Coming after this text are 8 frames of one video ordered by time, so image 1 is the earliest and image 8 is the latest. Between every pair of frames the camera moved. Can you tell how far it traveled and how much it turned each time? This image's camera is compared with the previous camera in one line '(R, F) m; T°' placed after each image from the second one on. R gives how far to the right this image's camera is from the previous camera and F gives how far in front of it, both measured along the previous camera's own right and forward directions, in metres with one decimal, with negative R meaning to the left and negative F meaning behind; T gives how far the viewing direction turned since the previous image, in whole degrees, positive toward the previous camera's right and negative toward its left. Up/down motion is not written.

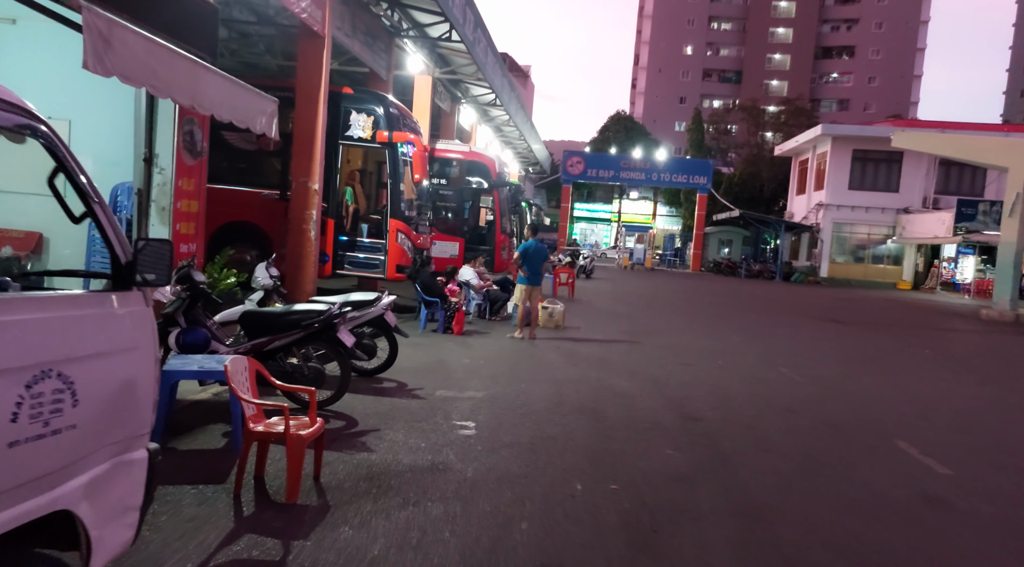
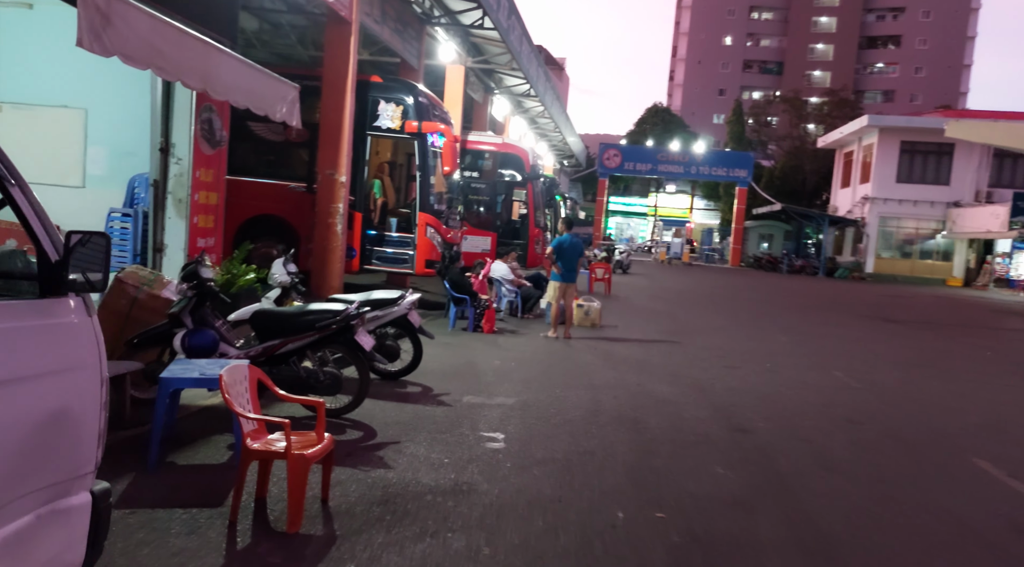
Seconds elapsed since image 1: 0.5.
(0.0, +0.6) m; -2°
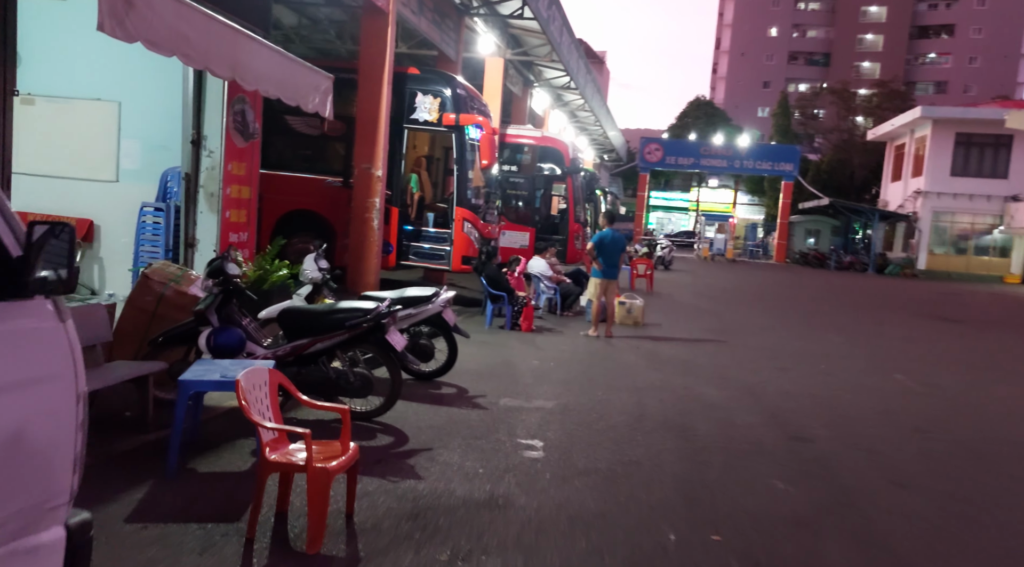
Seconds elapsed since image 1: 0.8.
(0.0, +0.3) m; -3°
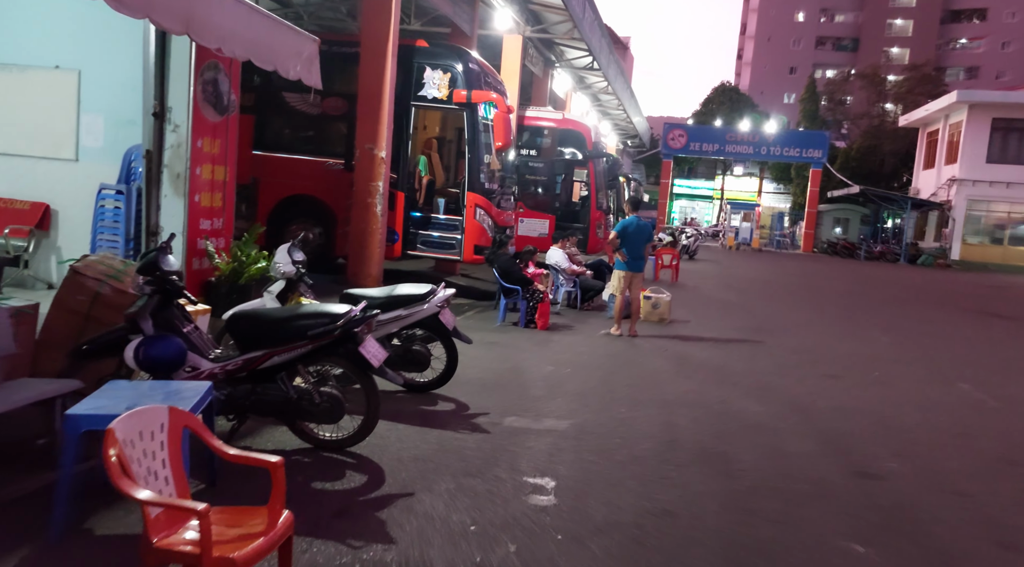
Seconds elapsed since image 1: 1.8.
(+0.1, +1.1) m; -1°
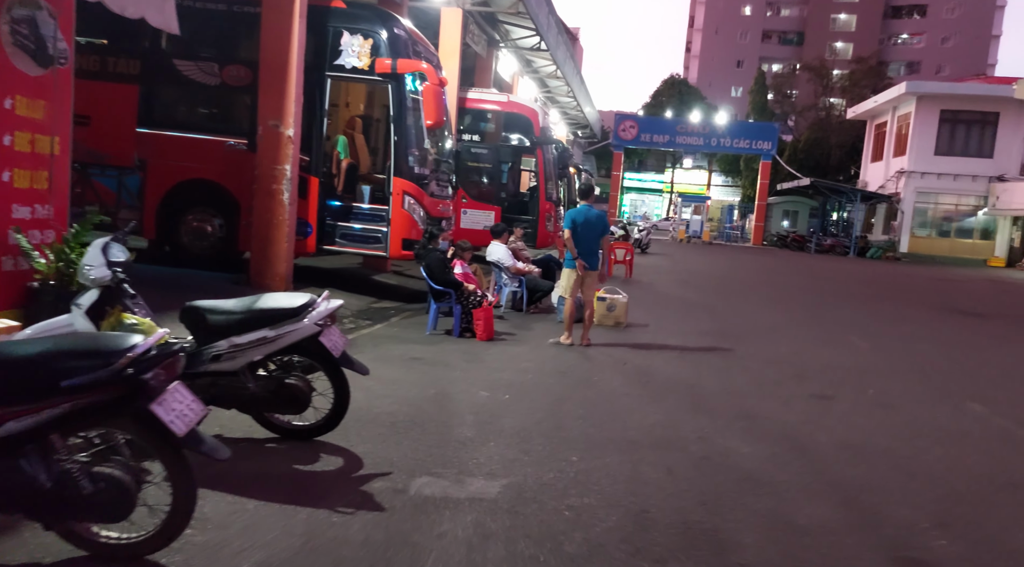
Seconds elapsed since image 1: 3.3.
(+0.2, +1.6) m; +3°
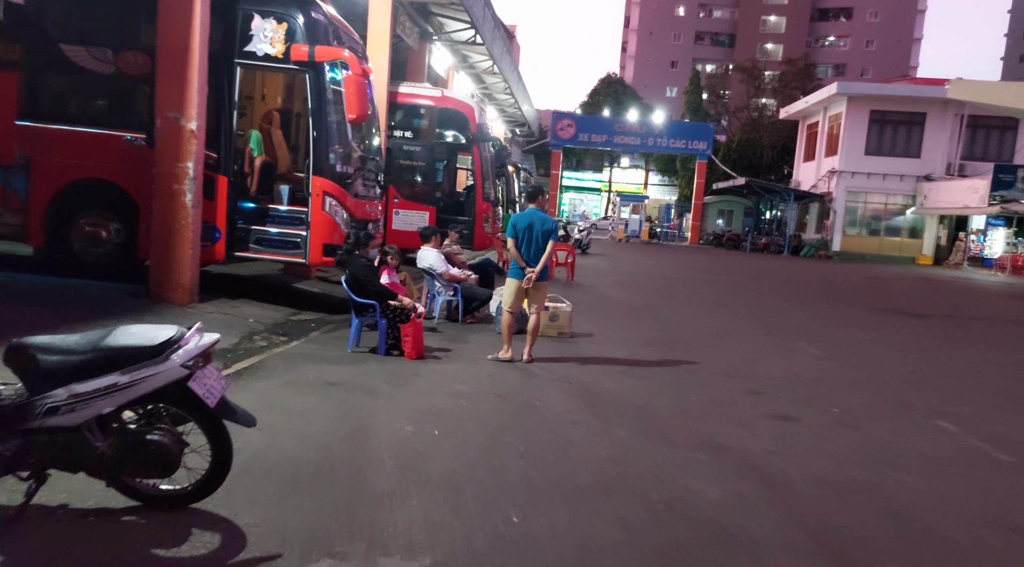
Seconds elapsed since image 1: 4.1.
(+0.1, +0.8) m; +4°
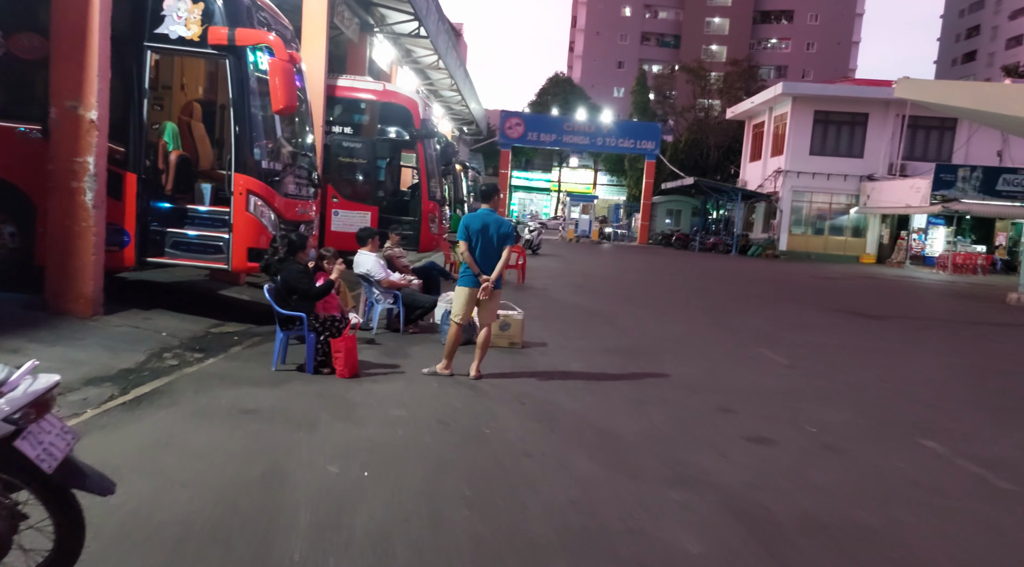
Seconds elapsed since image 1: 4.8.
(0.0, +0.8) m; +3°
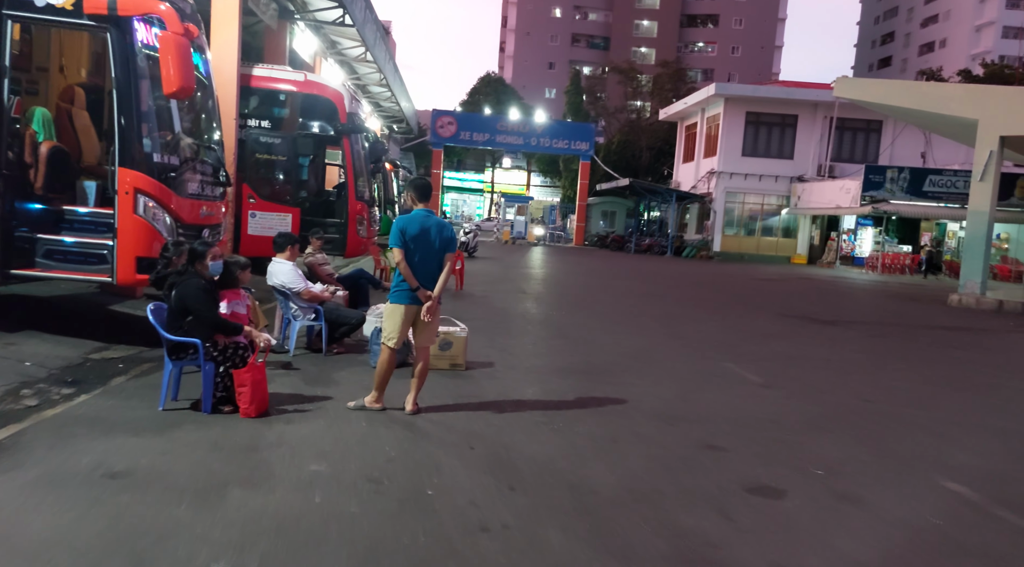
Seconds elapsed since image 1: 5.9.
(-0.1, +1.2) m; +4°
